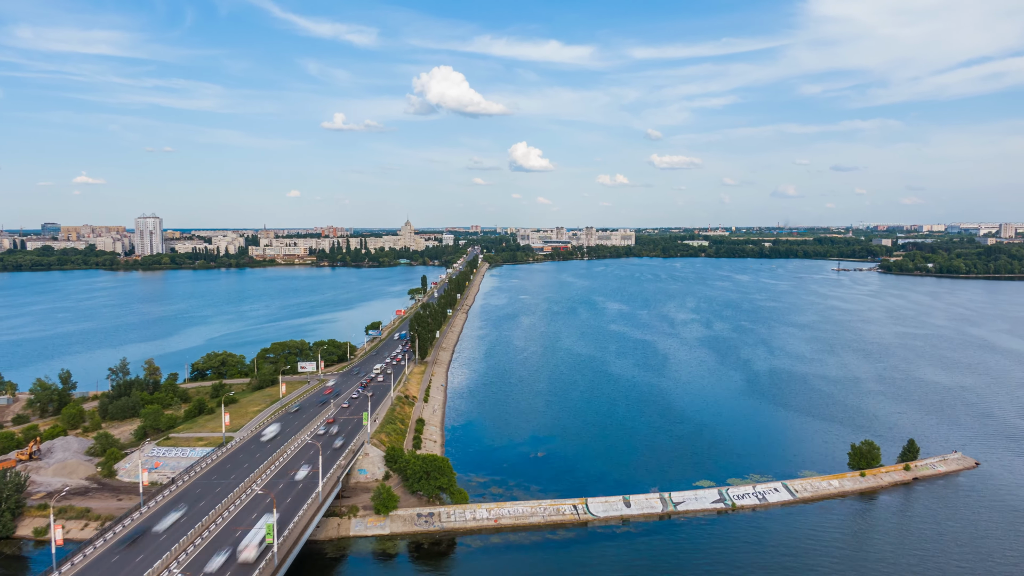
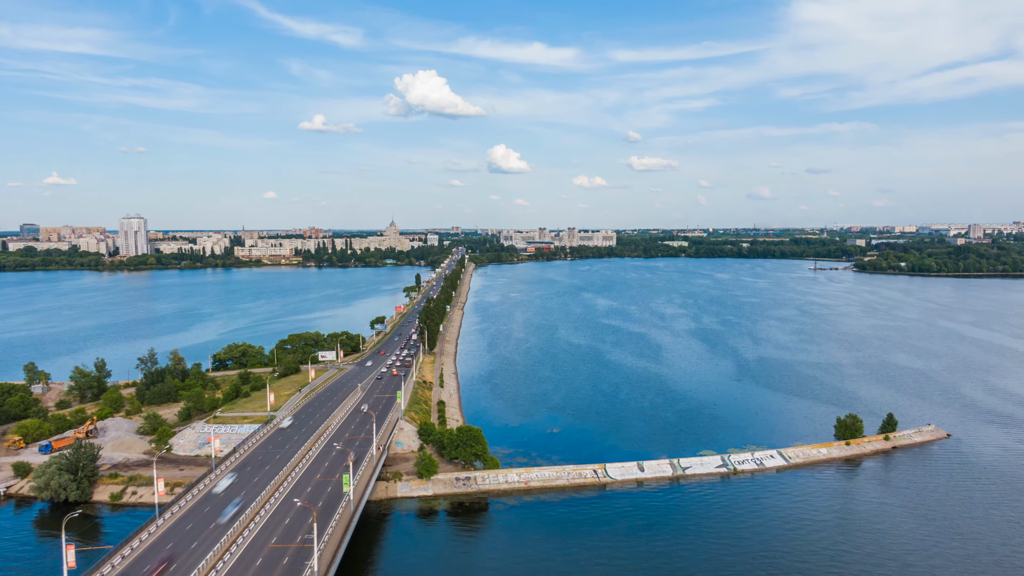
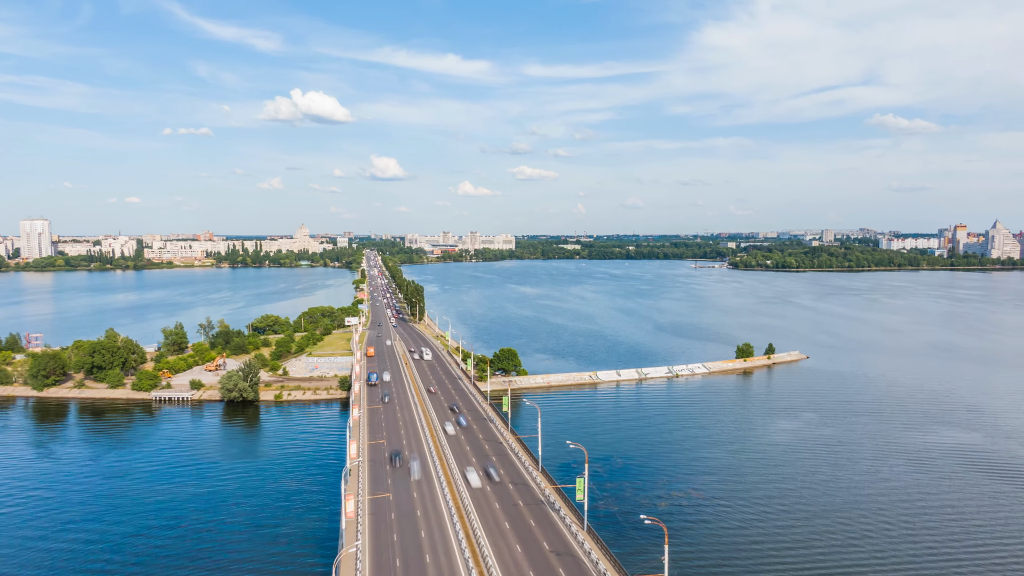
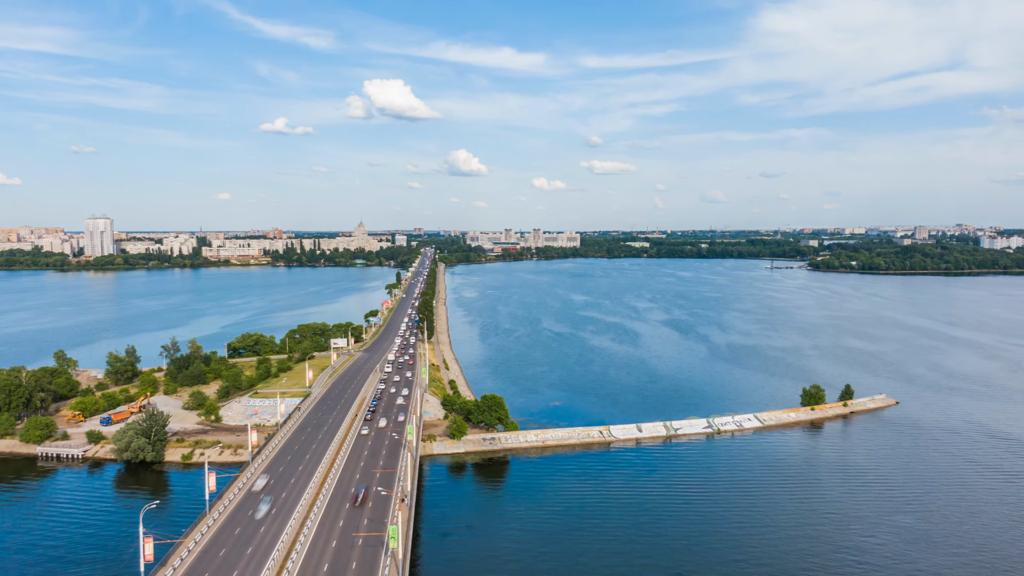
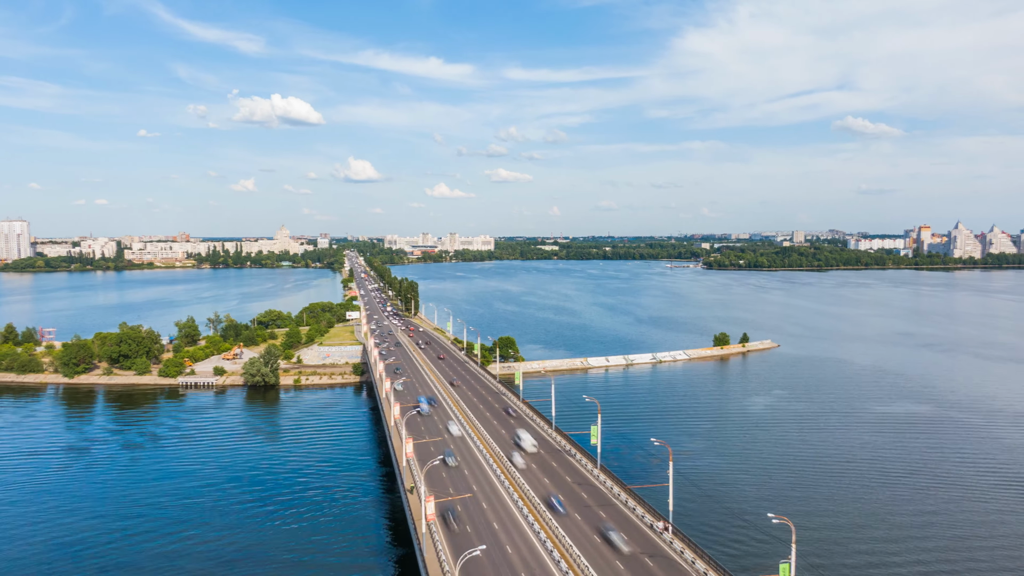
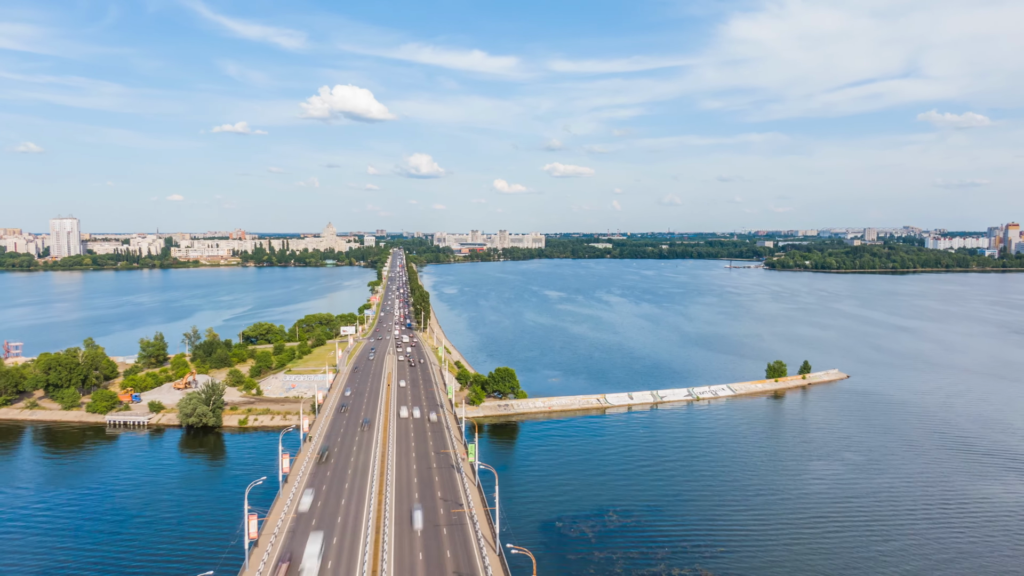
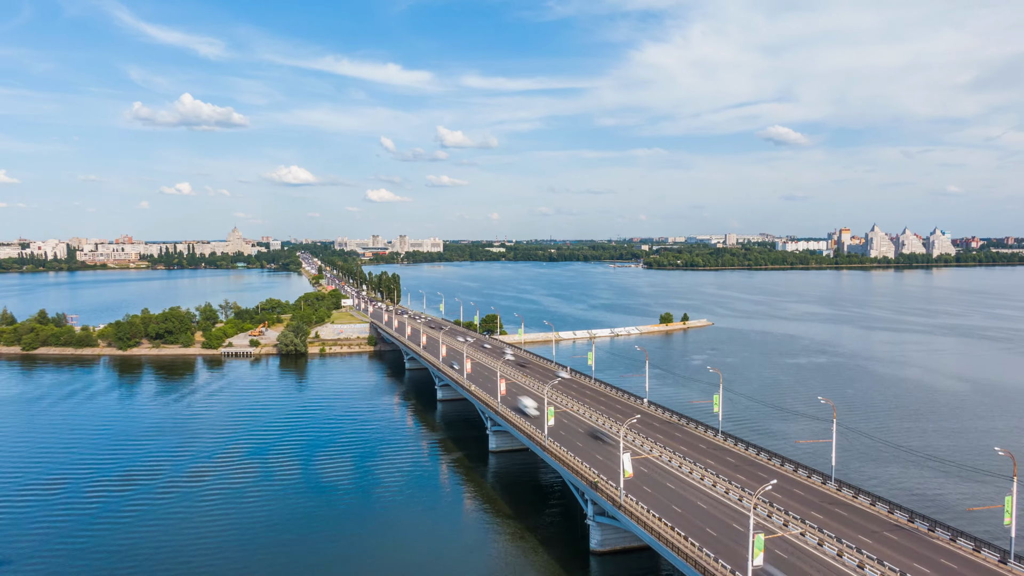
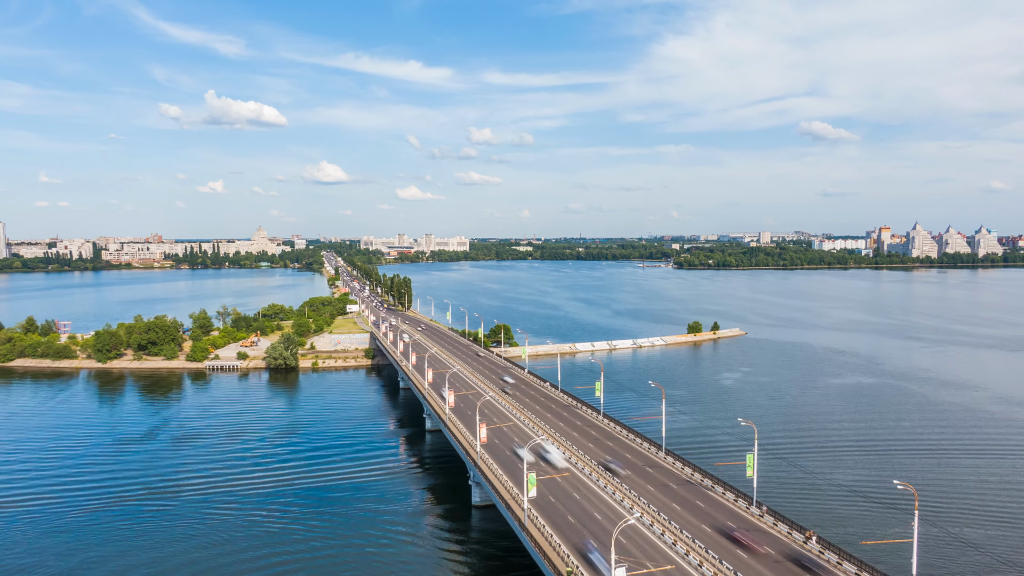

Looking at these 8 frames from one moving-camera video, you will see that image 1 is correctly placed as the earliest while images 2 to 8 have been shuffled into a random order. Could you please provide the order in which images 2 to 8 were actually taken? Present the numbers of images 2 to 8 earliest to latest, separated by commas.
2, 4, 6, 3, 5, 8, 7
